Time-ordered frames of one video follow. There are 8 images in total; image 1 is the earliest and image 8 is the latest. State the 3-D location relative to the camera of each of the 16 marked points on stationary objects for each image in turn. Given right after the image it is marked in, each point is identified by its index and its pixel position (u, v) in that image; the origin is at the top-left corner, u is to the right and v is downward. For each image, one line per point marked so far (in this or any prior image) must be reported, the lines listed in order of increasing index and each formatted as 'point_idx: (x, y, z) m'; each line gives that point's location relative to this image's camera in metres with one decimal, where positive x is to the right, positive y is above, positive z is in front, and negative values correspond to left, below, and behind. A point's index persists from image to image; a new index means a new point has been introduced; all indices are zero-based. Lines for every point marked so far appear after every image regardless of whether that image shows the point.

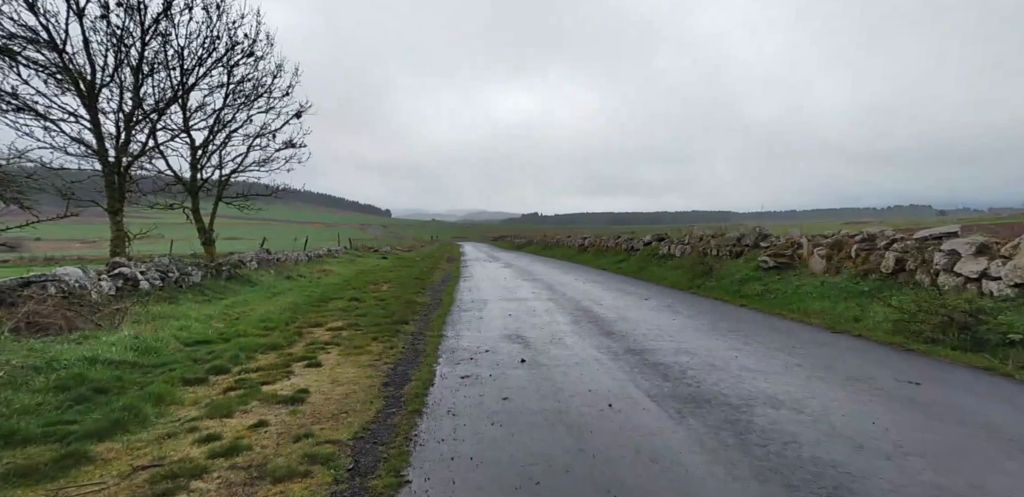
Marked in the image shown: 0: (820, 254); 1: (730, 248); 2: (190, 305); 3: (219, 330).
0: (+7.2, -0.1, +13.6) m
1: (+7.3, 0.0, +19.4) m
2: (-7.5, -1.4, +13.6) m
3: (-5.6, -1.6, +11.0) m
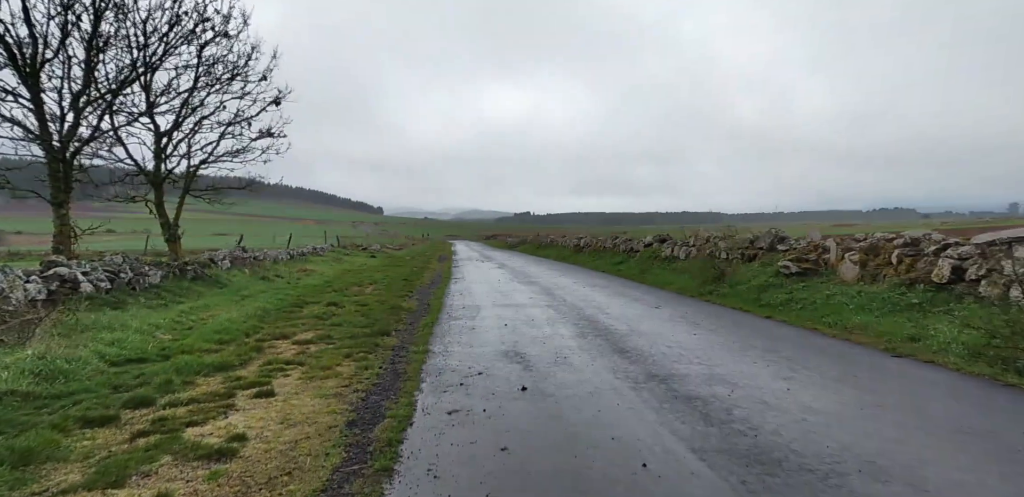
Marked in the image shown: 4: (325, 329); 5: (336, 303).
0: (+7.1, -0.2, +12.1) m
1: (+7.2, -0.1, +17.9) m
2: (-7.6, -1.3, +11.8) m
3: (-5.7, -1.6, +9.3) m
4: (-3.9, -1.7, +12.1) m
5: (-5.1, -1.6, +16.9) m
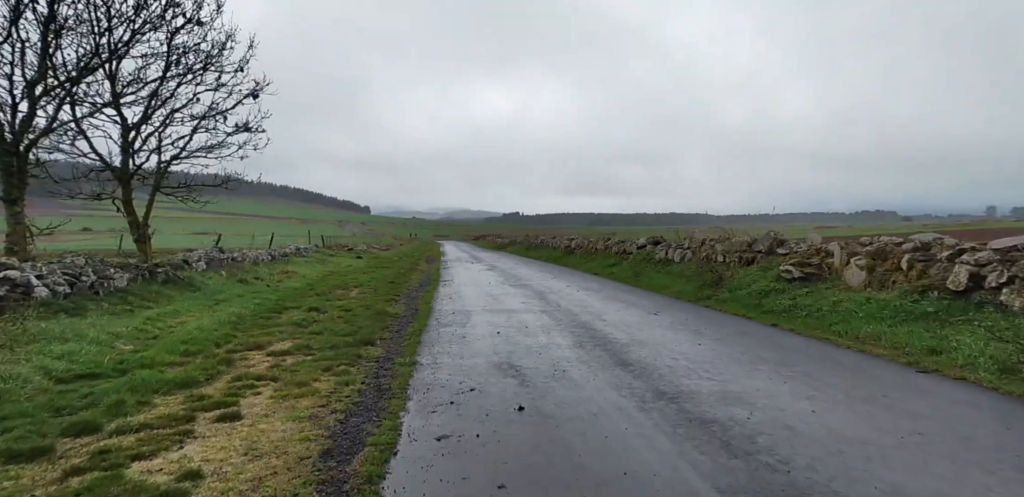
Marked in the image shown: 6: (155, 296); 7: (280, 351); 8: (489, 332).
0: (+7.0, -0.3, +11.6) m
1: (+6.8, -0.2, +17.4) m
2: (-7.8, -1.4, +10.9) m
3: (-5.8, -1.6, +8.5) m
4: (-4.1, -1.8, +11.4) m
5: (-5.4, -1.7, +16.1) m
6: (-9.6, -1.3, +15.5) m
7: (-4.0, -1.8, +10.0) m
8: (-0.5, -1.8, +12.7) m
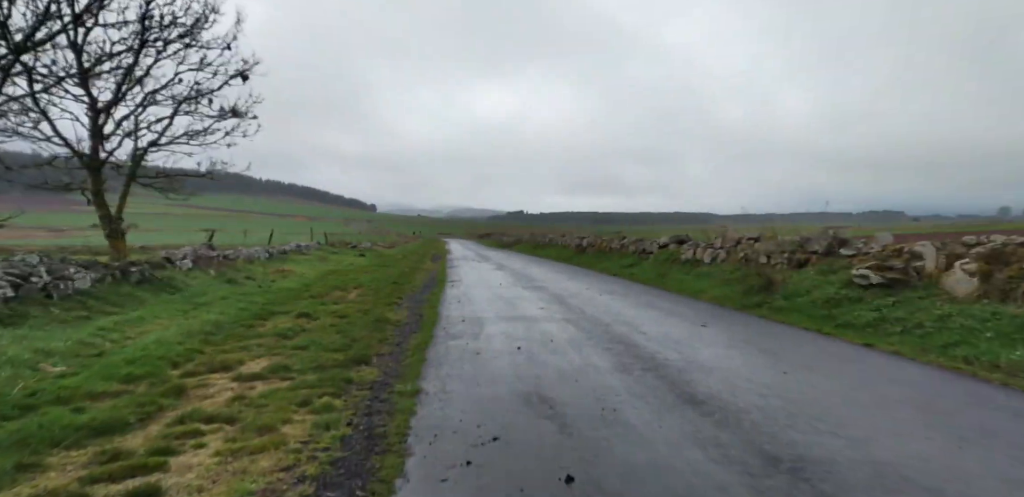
0: (+7.4, -0.3, +9.4) m
1: (+7.4, -0.2, +15.2) m
2: (-7.4, -1.3, +8.9) m
3: (-5.4, -1.6, +6.5) m
4: (-3.7, -1.7, +9.3) m
5: (-4.9, -1.6, +14.1) m
6: (-9.1, -1.2, +13.6) m
7: (-3.6, -1.7, +7.9) m
8: (-0.1, -1.8, +10.6) m
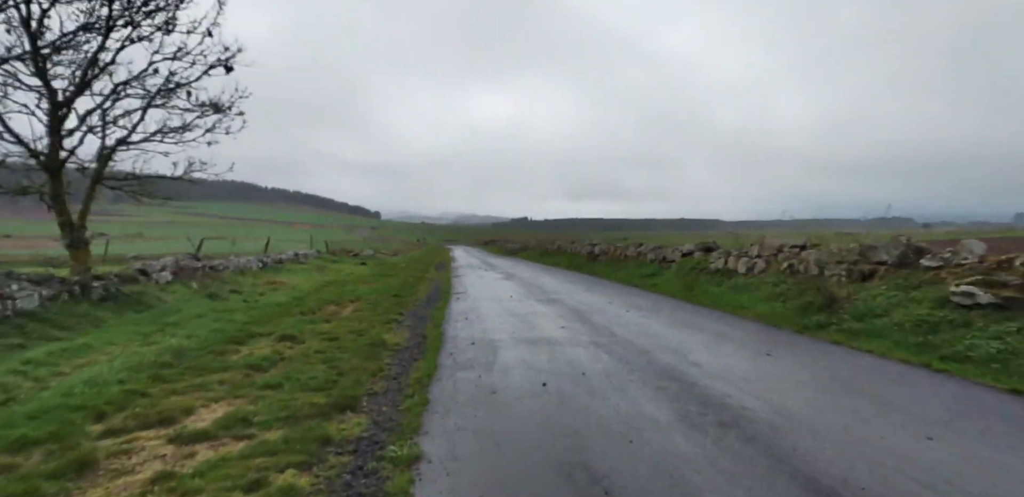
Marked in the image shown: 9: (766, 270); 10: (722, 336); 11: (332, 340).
0: (+7.7, -0.5, +7.4) m
1: (+7.7, -0.4, +13.2) m
2: (-7.1, -1.5, +7.0) m
3: (-5.1, -1.7, +4.5) m
4: (-3.3, -1.9, +7.3) m
5: (-4.6, -1.9, +12.1) m
6: (-8.7, -1.4, +11.6) m
7: (-3.3, -1.9, +6.0) m
8: (+0.3, -2.0, +8.6) m
9: (+8.0, -0.7, +18.2) m
10: (+4.1, -1.7, +11.2) m
11: (-3.8, -1.9, +12.2) m
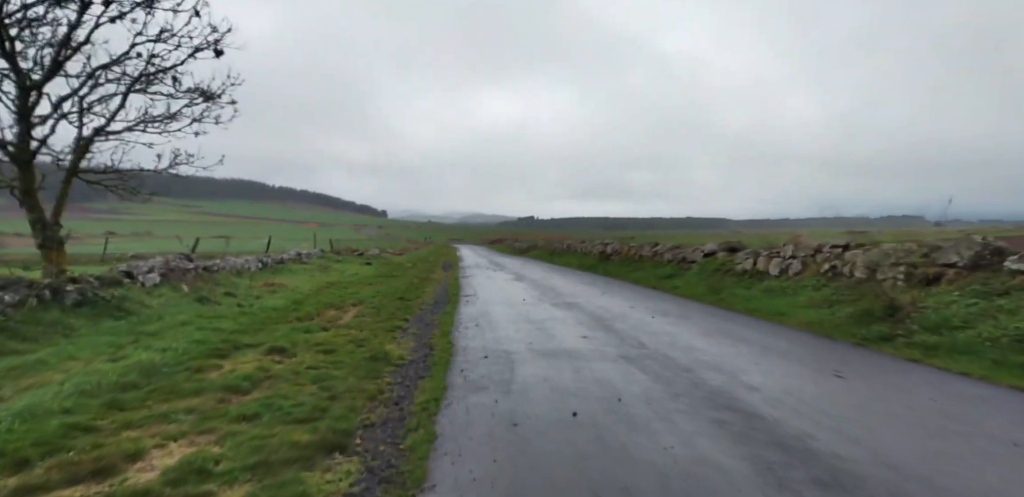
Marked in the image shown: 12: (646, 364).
0: (+8.0, -0.5, +5.9) m
1: (+8.1, -0.4, +11.7) m
2: (-6.8, -1.5, +5.7) m
3: (-4.8, -1.7, +3.2) m
4: (-3.1, -1.9, +6.0) m
5: (-4.2, -1.9, +10.8) m
6: (-8.4, -1.5, +10.3) m
7: (-3.0, -1.9, +4.6) m
8: (+0.6, -2.0, +7.2) m
9: (+8.4, -0.7, +16.7) m
10: (+4.4, -1.7, +9.8) m
11: (-3.5, -1.9, +10.8) m
12: (+2.2, -1.9, +9.6) m
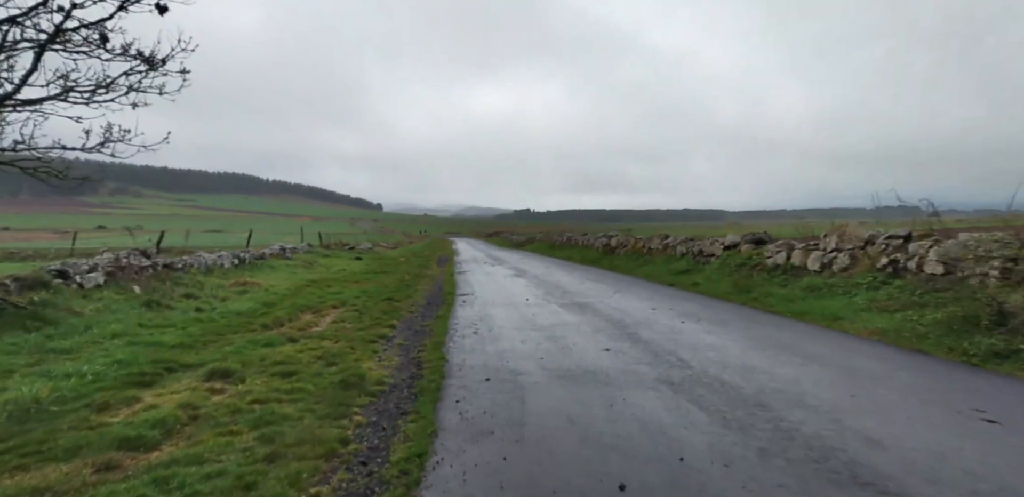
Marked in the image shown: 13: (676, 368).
0: (+8.2, -0.5, +3.6) m
1: (+8.2, -0.3, +9.4) m
2: (-6.6, -1.5, +3.3) m
3: (-4.7, -1.8, +0.8) m
4: (-2.9, -1.9, +3.7) m
5: (-4.1, -1.8, +8.4) m
6: (-8.3, -1.4, +8.0) m
7: (-2.8, -1.9, +2.3) m
8: (+0.7, -2.0, +4.9) m
9: (+8.5, -0.5, +14.4) m
10: (+4.5, -1.6, +7.5) m
11: (-3.3, -1.8, +8.5) m
12: (+2.3, -1.8, +7.3) m
13: (+2.5, -1.8, +8.8) m
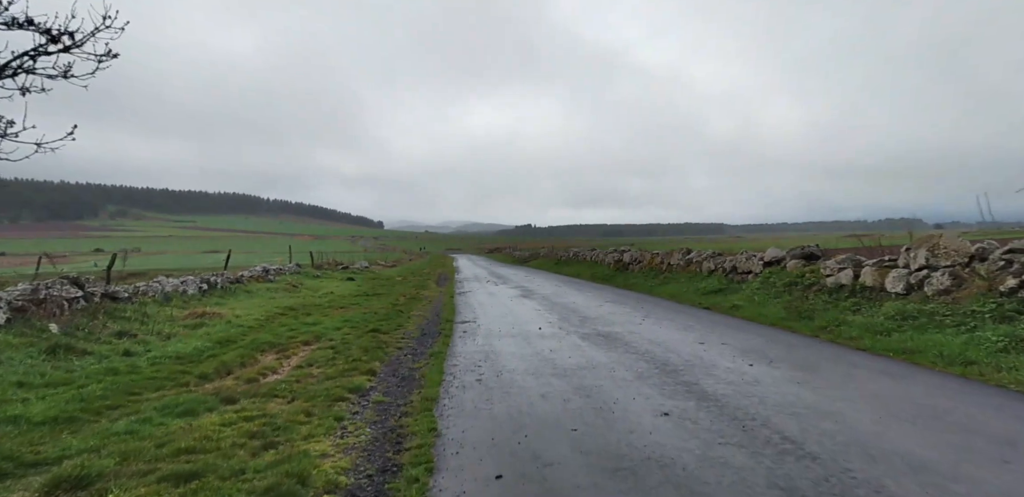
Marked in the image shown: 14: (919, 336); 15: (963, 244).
0: (+8.3, -0.5, +0.5) m
1: (+8.4, -0.4, +6.3) m
2: (-6.4, -1.7, +0.3) m
3: (-4.5, -1.9, -2.2) m
4: (-2.7, -2.1, +0.6) m
5: (-3.9, -2.1, +5.3) m
6: (-8.0, -1.8, +4.9) m
7: (-2.6, -2.0, -0.8) m
8: (+0.9, -2.1, +1.8) m
9: (+8.7, -0.8, +11.3) m
10: (+4.7, -1.8, +4.4) m
11: (-3.1, -2.1, +5.4) m
12: (+2.6, -2.0, +4.2) m
13: (+2.7, -2.0, +5.7) m
14: (+7.3, -1.5, +10.3) m
15: (+9.5, +0.1, +12.0) m
